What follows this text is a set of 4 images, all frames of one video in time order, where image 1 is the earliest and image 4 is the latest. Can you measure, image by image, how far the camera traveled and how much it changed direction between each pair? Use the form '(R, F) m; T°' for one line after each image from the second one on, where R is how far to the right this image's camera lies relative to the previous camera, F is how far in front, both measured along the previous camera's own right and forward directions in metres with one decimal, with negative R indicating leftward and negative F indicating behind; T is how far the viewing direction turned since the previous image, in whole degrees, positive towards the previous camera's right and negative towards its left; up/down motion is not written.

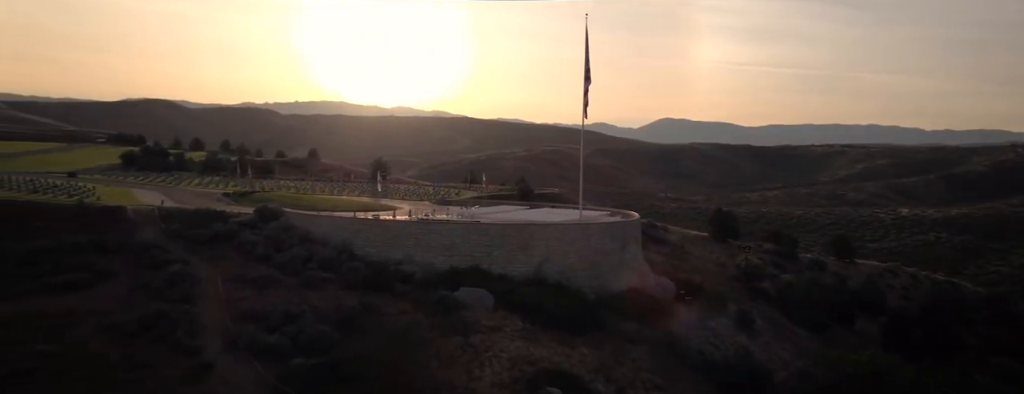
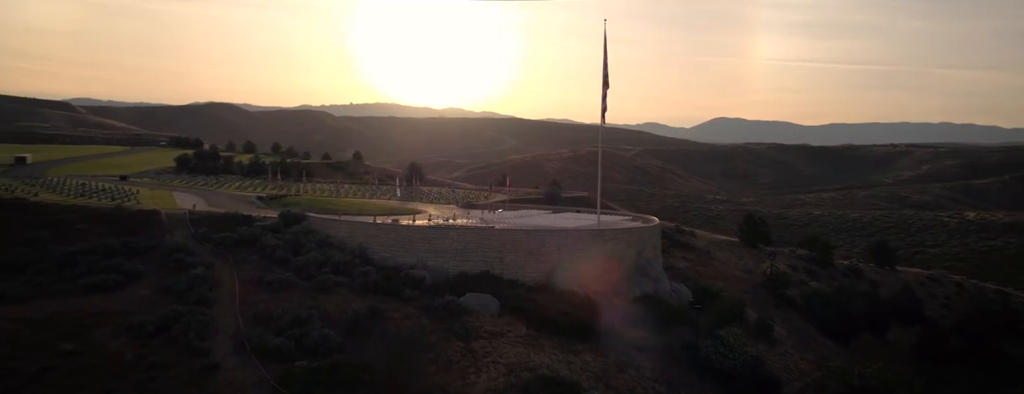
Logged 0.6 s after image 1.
(+0.5, -0.1) m; -3°
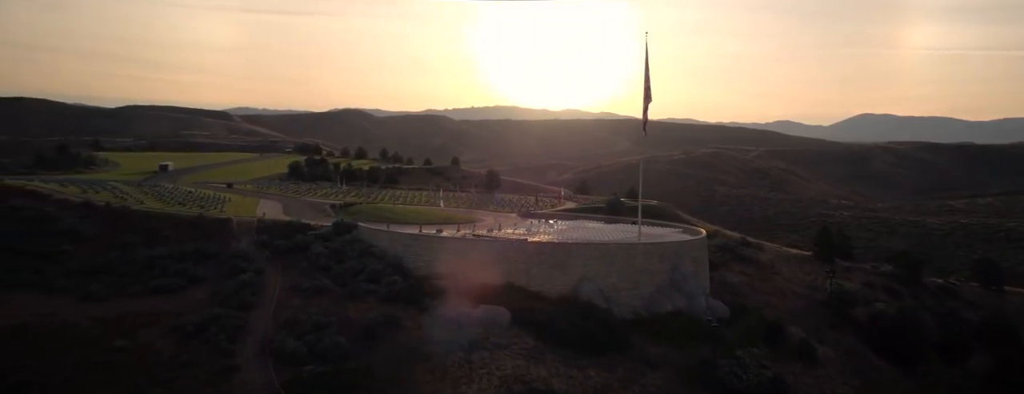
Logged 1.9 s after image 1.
(+1.2, -0.2) m; -7°
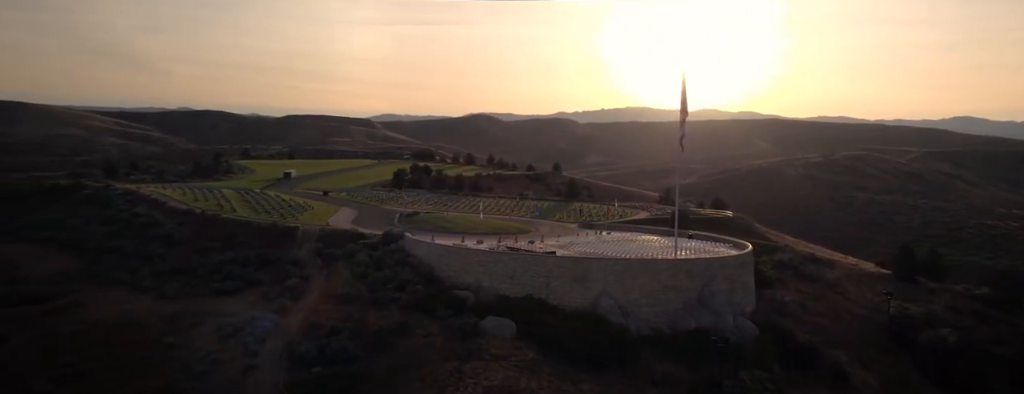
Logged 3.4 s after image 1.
(+1.4, -0.5) m; -7°
